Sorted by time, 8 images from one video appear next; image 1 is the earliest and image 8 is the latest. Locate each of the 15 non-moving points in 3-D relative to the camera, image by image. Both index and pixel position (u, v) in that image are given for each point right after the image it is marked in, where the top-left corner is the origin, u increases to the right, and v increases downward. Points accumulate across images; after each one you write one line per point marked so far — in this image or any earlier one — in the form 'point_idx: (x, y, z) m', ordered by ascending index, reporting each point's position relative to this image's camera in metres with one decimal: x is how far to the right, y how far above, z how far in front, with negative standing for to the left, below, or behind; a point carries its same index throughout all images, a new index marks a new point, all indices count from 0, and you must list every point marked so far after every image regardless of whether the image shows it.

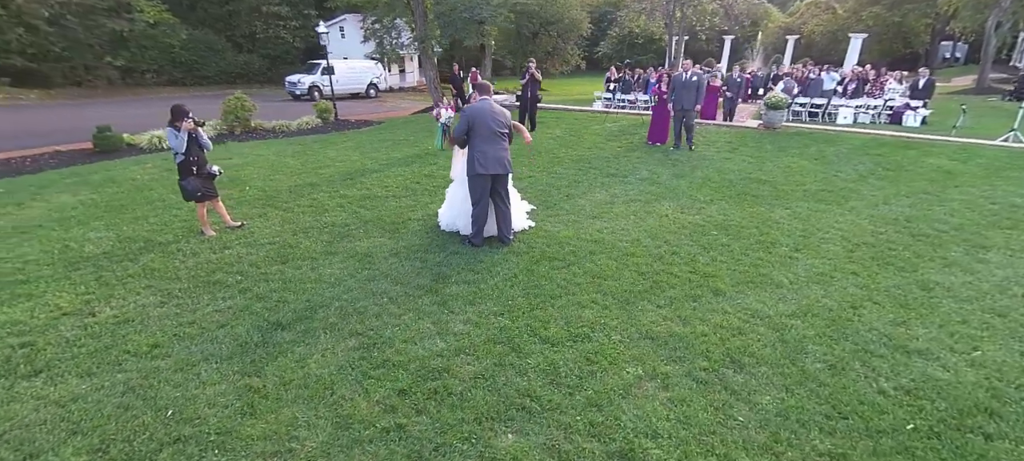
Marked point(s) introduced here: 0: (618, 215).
0: (+1.3, +0.2, +5.9) m
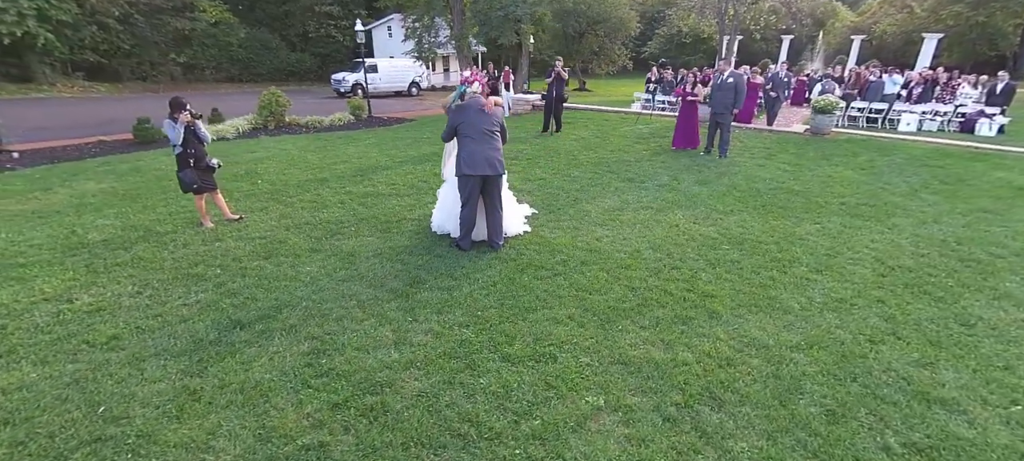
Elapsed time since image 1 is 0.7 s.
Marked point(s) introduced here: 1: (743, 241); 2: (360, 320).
0: (+1.3, +0.1, +5.5) m
1: (+2.5, -0.1, +5.0) m
2: (-1.2, -0.7, +3.5) m
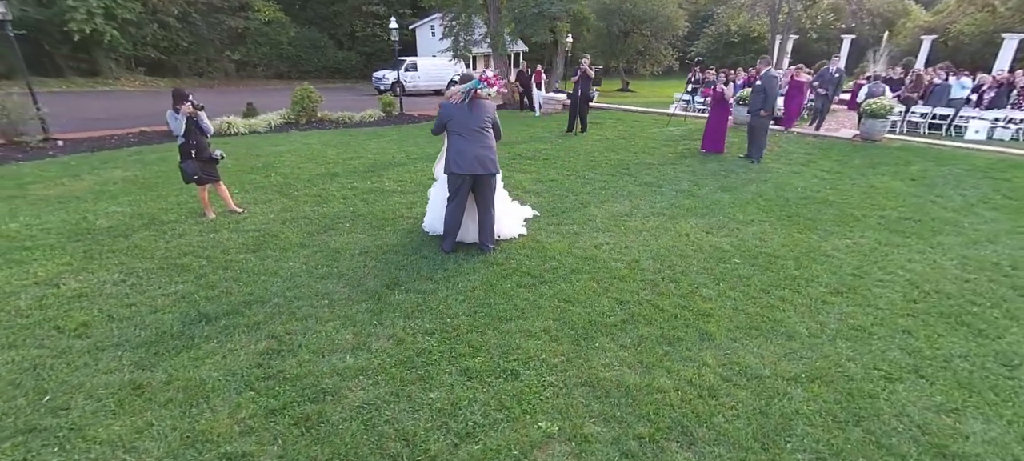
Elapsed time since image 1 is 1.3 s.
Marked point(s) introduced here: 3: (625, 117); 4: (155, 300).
0: (+1.3, 0.0, +5.1) m
1: (+2.4, -0.2, +4.5) m
2: (-1.4, -0.7, +3.3) m
3: (+3.5, +3.5, +14.0) m
4: (-2.8, -0.5, +3.6) m
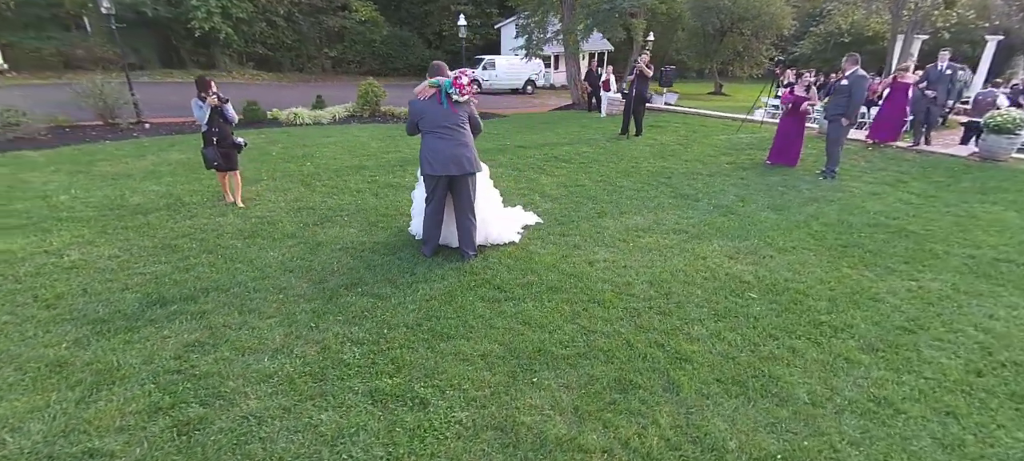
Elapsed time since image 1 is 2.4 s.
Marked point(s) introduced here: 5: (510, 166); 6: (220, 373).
0: (+1.2, -0.2, +4.6) m
1: (+2.2, -0.5, +3.7) m
2: (-1.7, -0.6, +3.2) m
3: (+5.1, +3.1, +12.9) m
4: (-3.1, -0.4, +3.7) m
5: (0.0, +1.1, +7.7) m
6: (-1.7, -0.8, +2.7) m
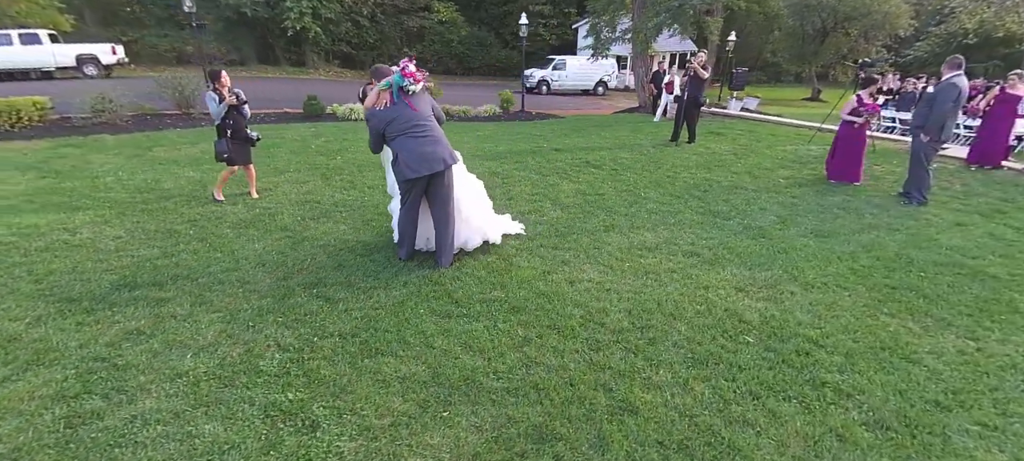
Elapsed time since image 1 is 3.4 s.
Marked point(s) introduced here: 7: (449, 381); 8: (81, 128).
0: (+1.1, -0.3, +4.1) m
1: (+1.9, -0.7, +3.1) m
2: (-2.1, -0.6, +3.2) m
3: (+6.4, +2.6, +11.7) m
4: (-3.4, -0.3, +3.9) m
5: (+0.4, +1.0, +7.4) m
6: (-2.2, -0.8, +2.6) m
7: (-0.4, -0.9, +2.6) m
8: (-8.4, +2.0, +8.9) m
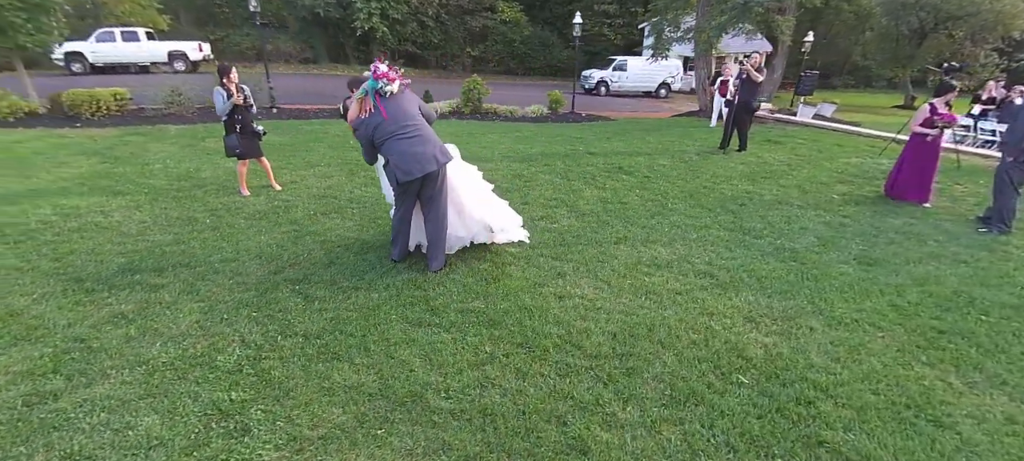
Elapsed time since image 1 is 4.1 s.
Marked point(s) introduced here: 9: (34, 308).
0: (+1.0, -0.4, +3.8) m
1: (+1.7, -0.9, +2.7) m
2: (-2.3, -0.5, +3.3) m
3: (+7.3, +2.1, +10.6) m
4: (-3.4, -0.1, +4.1) m
5: (+0.8, +0.9, +7.1) m
6: (-2.4, -0.7, +2.7) m
7: (-0.6, -0.9, +2.5) m
8: (-7.7, +2.4, +9.7) m
9: (-3.2, -0.5, +3.1) m
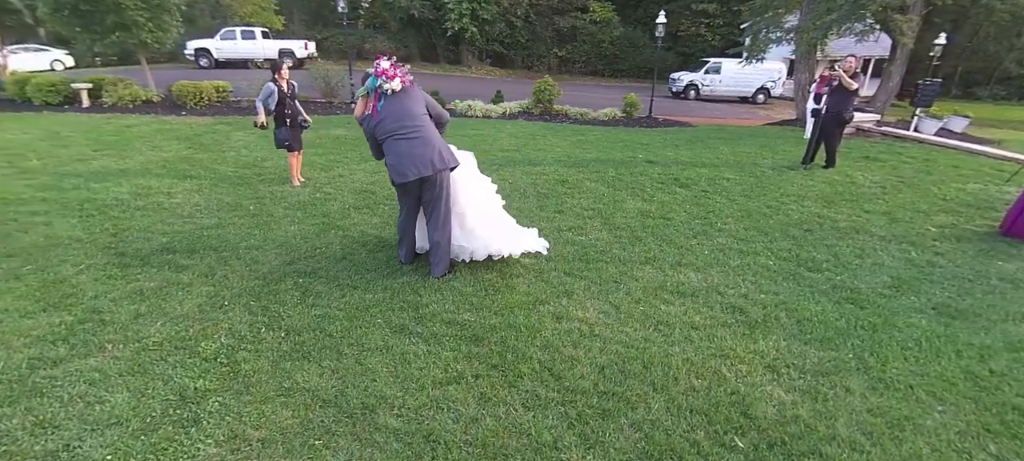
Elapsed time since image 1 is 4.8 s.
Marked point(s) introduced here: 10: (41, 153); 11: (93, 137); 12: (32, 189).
0: (+1.0, -0.6, +3.4) m
1: (+1.5, -1.1, +2.2) m
2: (-2.3, -0.4, +3.5) m
3: (+8.6, +1.4, +9.1) m
4: (-3.3, +0.1, +4.5) m
5: (+1.5, +0.7, +6.7) m
6: (-2.6, -0.6, +2.9) m
7: (-0.9, -0.9, +2.4) m
8: (-6.3, +2.8, +10.7) m
9: (-3.3, -0.4, +3.5) m
10: (-6.8, +1.1, +6.6) m
11: (-7.1, +1.6, +7.7) m
12: (-5.4, +0.5, +5.2) m
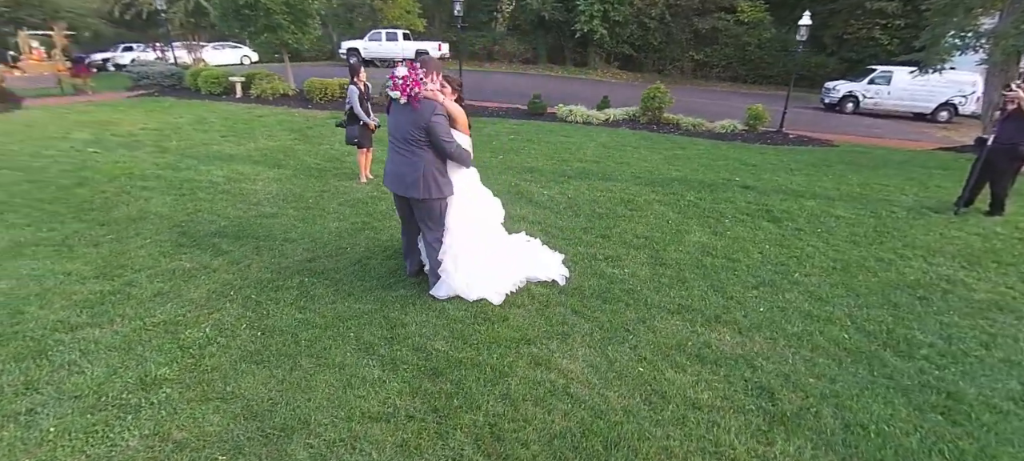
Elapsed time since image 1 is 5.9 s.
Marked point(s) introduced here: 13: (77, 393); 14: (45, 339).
0: (+0.8, -0.9, +2.9) m
1: (+0.9, -1.4, +1.6) m
2: (-2.3, -0.3, +3.7) m
3: (+9.8, +0.2, +6.4) m
4: (-2.9, +0.2, +5.0) m
5: (+2.3, +0.3, +5.9) m
6: (-2.7, -0.5, +3.3) m
7: (-1.2, -1.0, +2.4) m
8: (-4.0, +3.2, +11.7) m
9: (-3.3, -0.2, +4.0) m
10: (-5.7, +1.6, +7.9) m
11: (-5.6, +2.1, +9.0) m
12: (-4.8, +0.9, +6.1) m
13: (-2.3, -0.9, +2.5) m
14: (-2.9, -0.7, +2.9) m
